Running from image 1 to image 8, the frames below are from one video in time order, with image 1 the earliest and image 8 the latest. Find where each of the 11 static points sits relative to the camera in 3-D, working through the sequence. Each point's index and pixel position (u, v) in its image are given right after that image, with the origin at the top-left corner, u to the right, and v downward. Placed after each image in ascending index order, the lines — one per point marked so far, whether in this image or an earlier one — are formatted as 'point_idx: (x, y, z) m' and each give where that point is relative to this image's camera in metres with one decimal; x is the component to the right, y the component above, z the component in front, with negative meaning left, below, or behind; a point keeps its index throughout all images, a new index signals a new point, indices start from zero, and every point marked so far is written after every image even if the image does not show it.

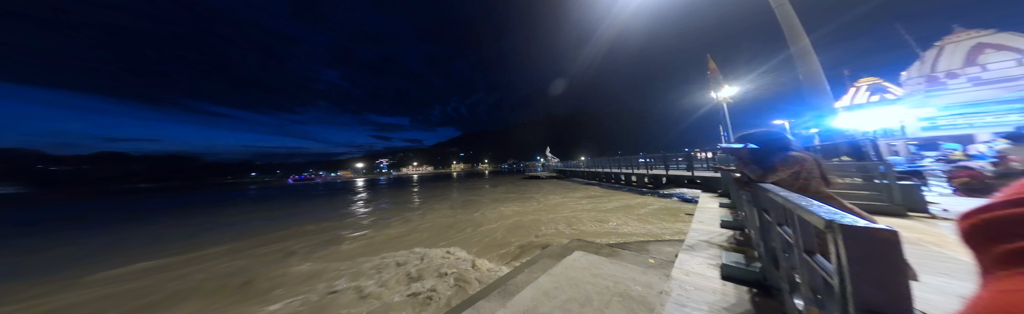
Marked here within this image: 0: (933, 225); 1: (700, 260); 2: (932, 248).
0: (+10.1, -1.5, +4.1) m
1: (+5.6, -2.9, +5.2) m
2: (+8.2, -1.6, +3.4) m
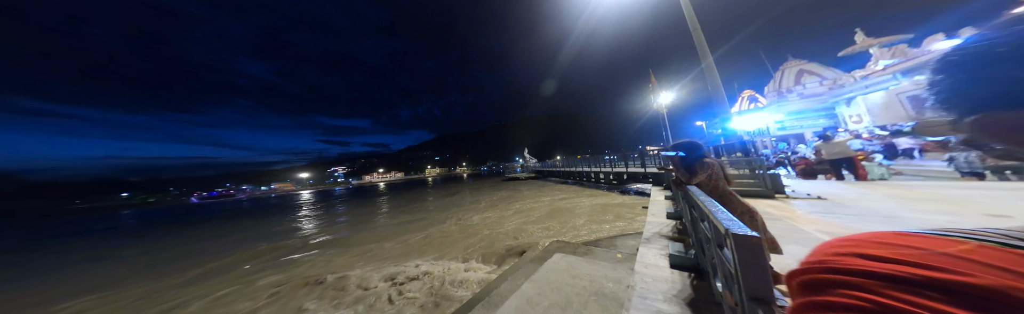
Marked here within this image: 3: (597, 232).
0: (+9.5, -1.5, +6.0) m
1: (+5.1, -3.3, +6.2) m
2: (+7.8, -1.8, +4.9) m
3: (+4.7, -3.9, +9.4) m
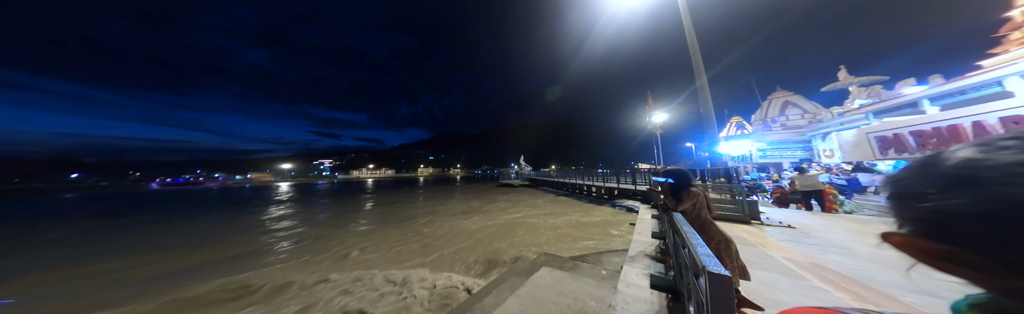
0: (+9.1, -2.6, +6.3) m
1: (+4.5, -4.1, +6.3) m
2: (+7.3, -2.6, +5.1) m
3: (+4.0, -4.8, +9.5) m
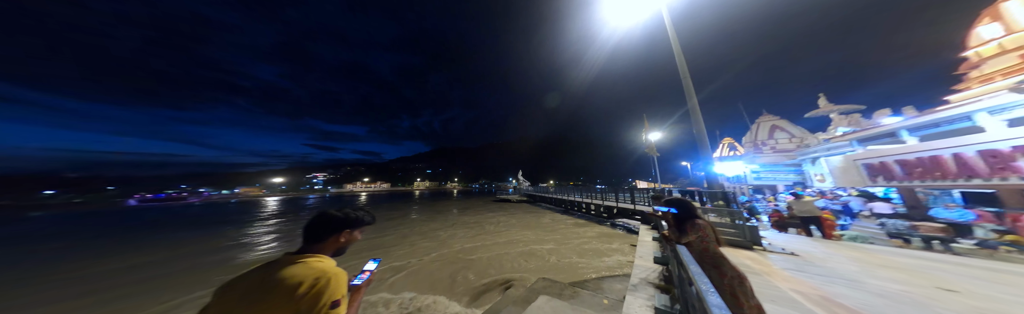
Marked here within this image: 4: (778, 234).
0: (+8.9, -3.5, +6.1) m
1: (+4.3, -5.0, +6.0) m
2: (+7.2, -3.4, +4.9) m
3: (+3.8, -5.9, +9.1) m
4: (+11.3, -3.3, +7.4) m
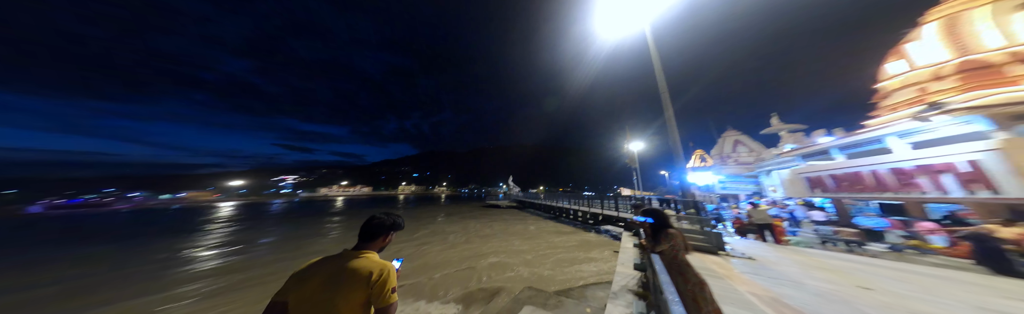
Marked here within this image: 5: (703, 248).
0: (+8.3, -4.0, +6.7) m
1: (+3.7, -5.4, +6.2) m
2: (+6.7, -3.9, +5.4) m
3: (+2.9, -6.4, +9.2) m
4: (+10.6, -3.9, +8.1) m
5: (+8.6, -4.1, +7.8) m
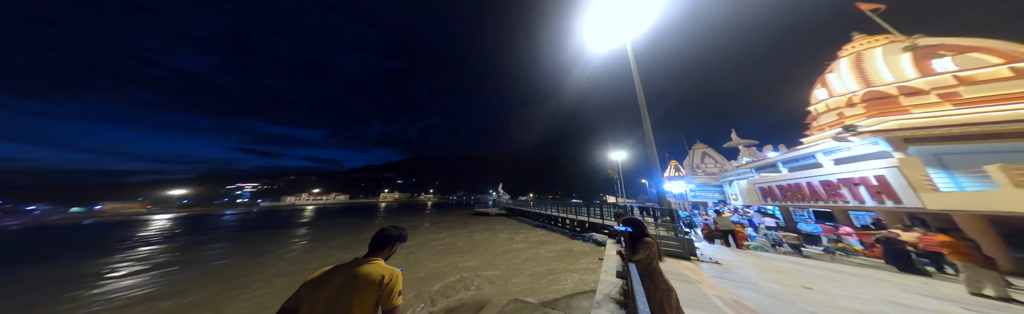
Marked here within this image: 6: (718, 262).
0: (+7.7, -4.5, +7.2) m
1: (+3.1, -5.9, +6.4) m
2: (+6.1, -4.3, +5.8) m
3: (+2.1, -7.0, +9.3) m
4: (+9.9, -4.5, +8.8) m
5: (+7.9, -4.7, +8.4) m
6: (+8.5, -4.4, +7.2) m
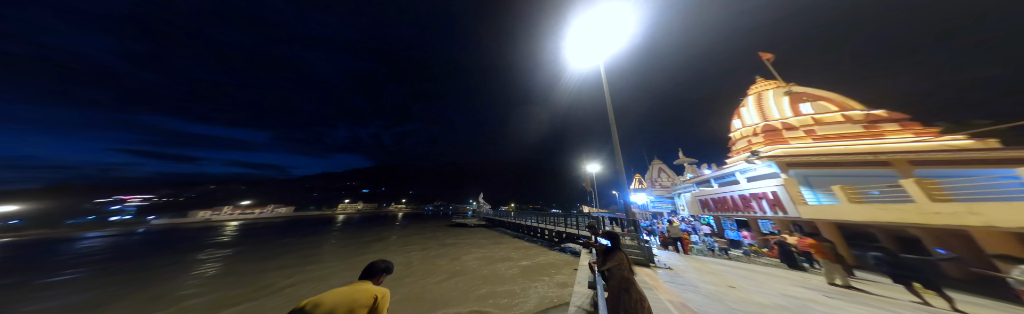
0: (+6.5, -5.3, +8.0) m
1: (+2.1, -6.6, +6.6) m
2: (+5.1, -5.0, +6.5) m
3: (+0.8, -7.9, +9.3) m
4: (+8.5, -5.4, +9.9) m
5: (+6.6, -5.6, +9.2) m
6: (+7.3, -5.2, +8.2) m
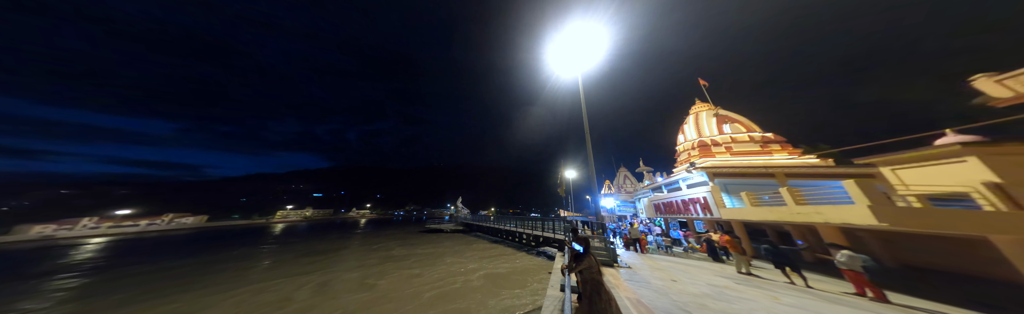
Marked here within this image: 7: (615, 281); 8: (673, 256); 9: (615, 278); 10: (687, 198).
0: (+5.3, -5.8, +8.8) m
1: (+1.0, -7.0, +6.9) m
2: (+4.0, -5.5, +7.2) m
3: (-0.6, -8.4, +9.4) m
4: (+7.0, -6.0, +10.9) m
5: (+5.2, -6.1, +10.0) m
6: (+6.0, -5.7, +9.1) m
7: (+4.5, -5.7, +8.0) m
8: (+7.6, -4.6, +8.2) m
9: (+4.7, -5.7, +8.3) m
10: (+9.8, -2.3, +9.8) m
